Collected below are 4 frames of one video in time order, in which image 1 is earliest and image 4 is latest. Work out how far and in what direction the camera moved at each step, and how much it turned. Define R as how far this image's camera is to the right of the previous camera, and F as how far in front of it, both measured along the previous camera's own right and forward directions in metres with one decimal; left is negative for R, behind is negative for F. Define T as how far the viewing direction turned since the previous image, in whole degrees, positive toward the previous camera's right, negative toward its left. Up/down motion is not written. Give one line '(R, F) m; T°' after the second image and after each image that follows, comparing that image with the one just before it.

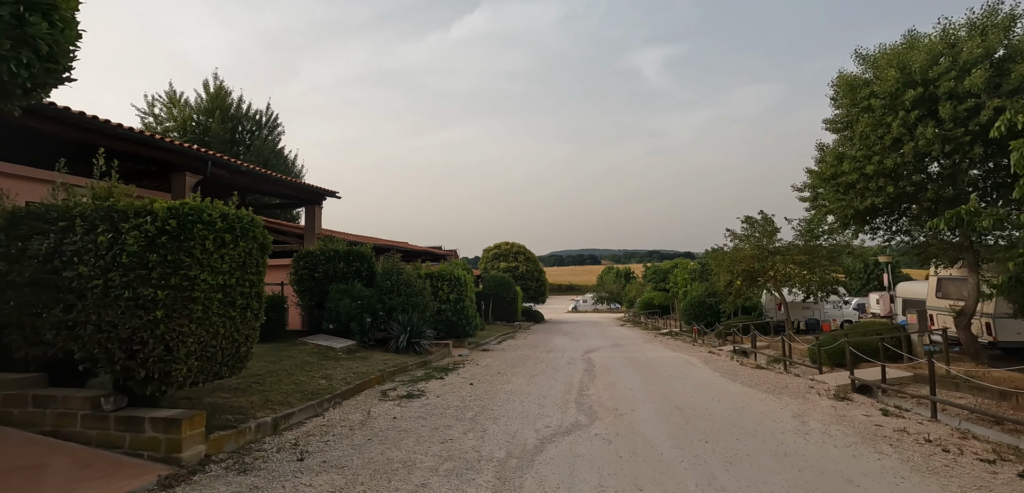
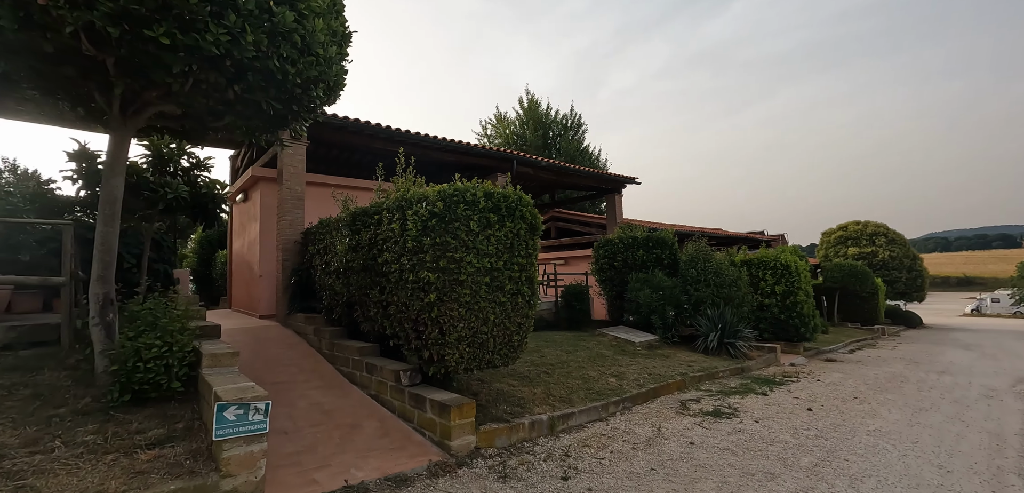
(-0.1, +1.2) m; -36°
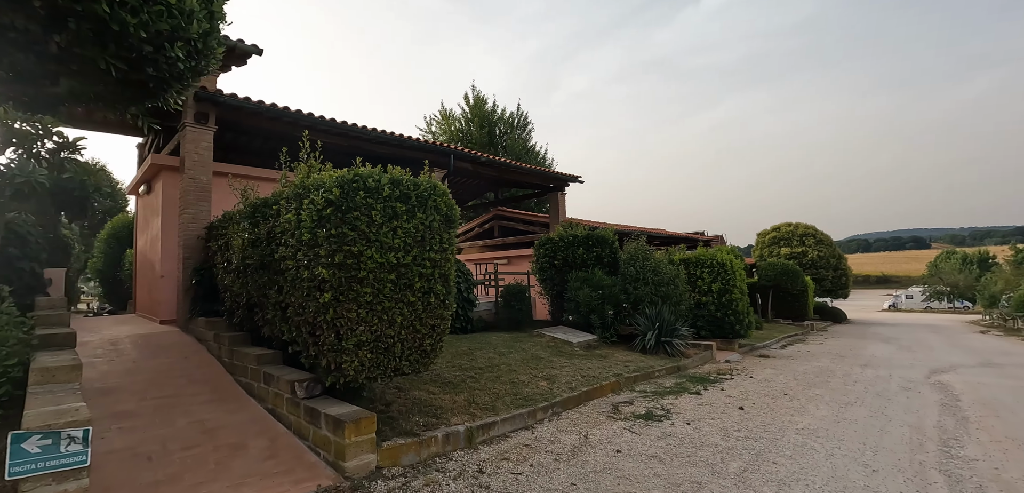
(+0.3, +0.4) m; +6°
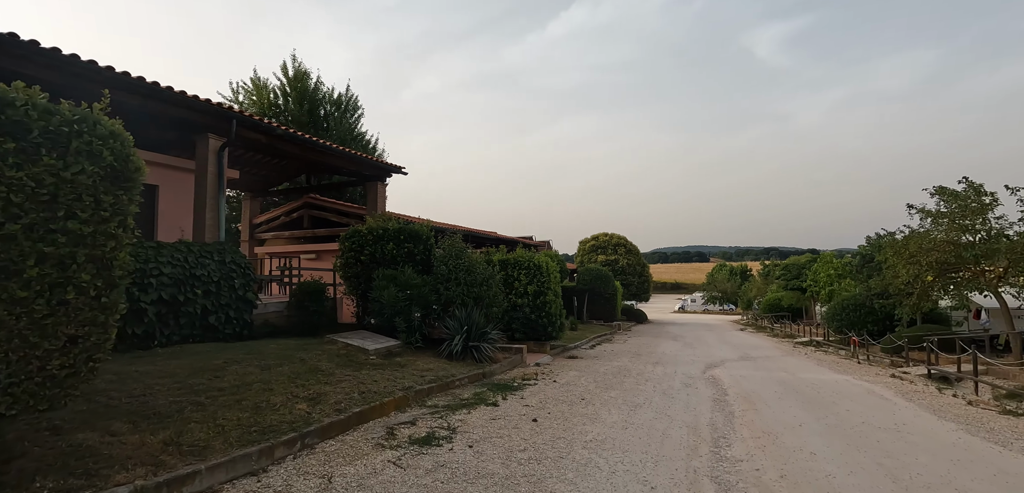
(+0.7, +0.8) m; +19°
